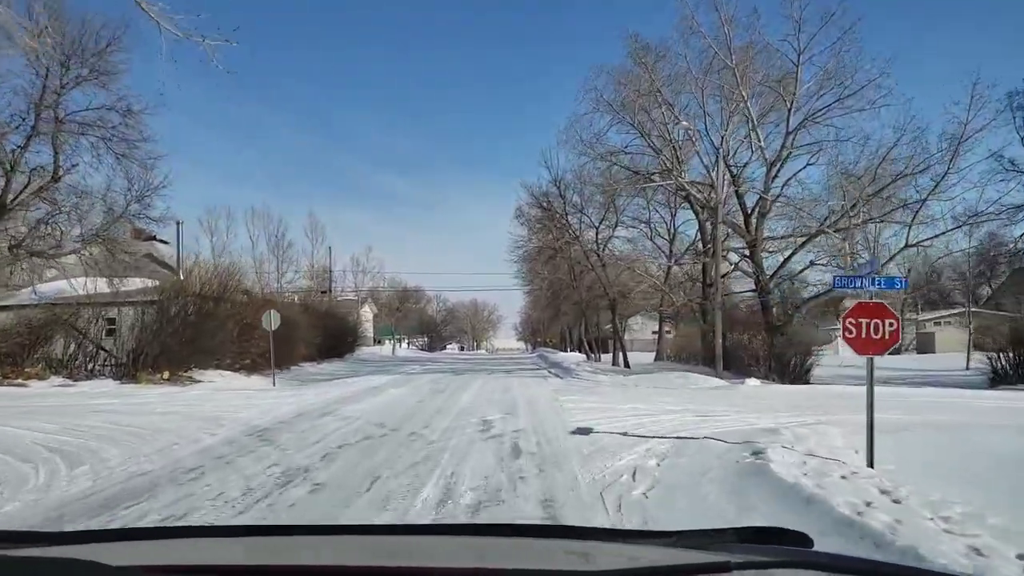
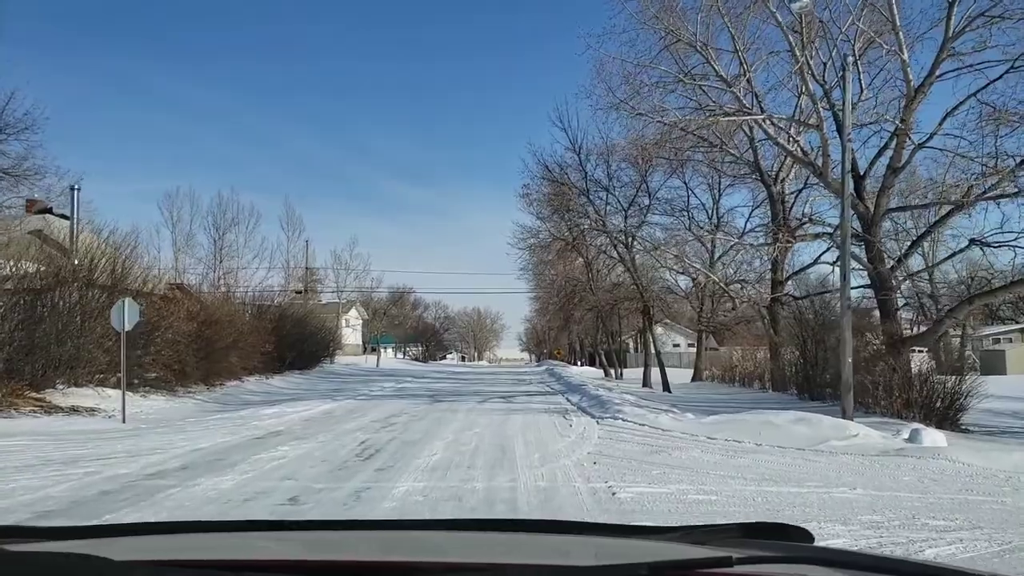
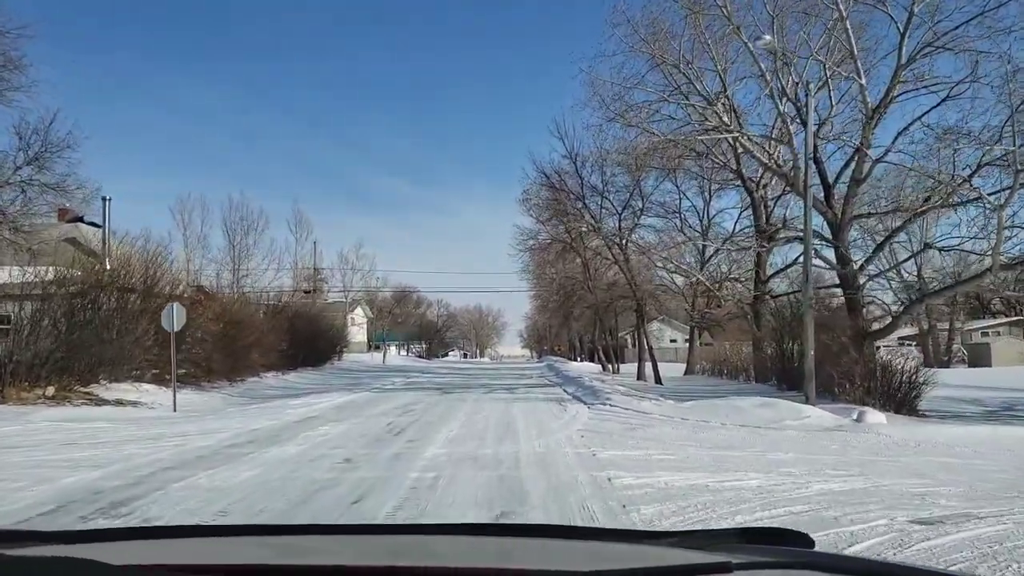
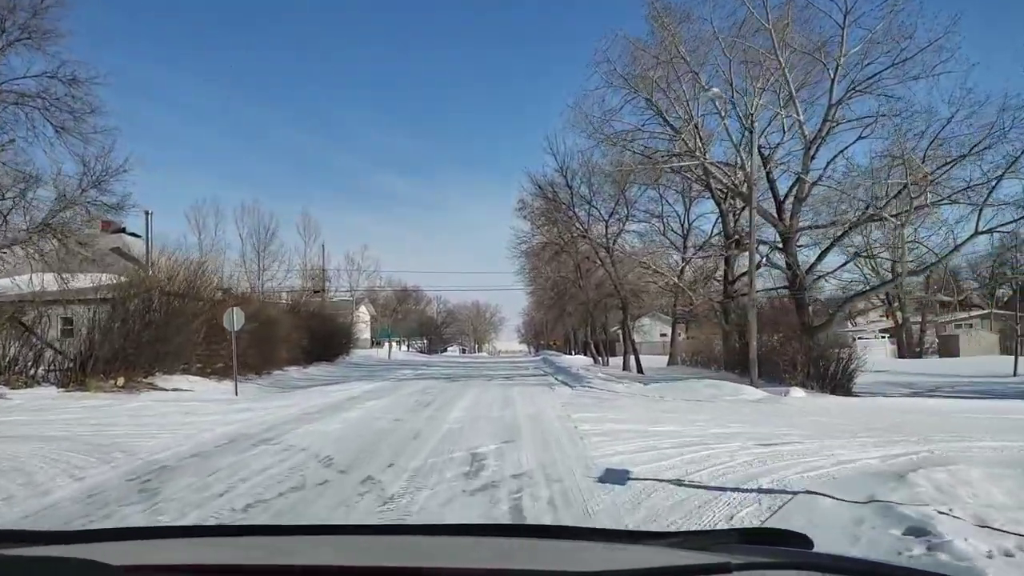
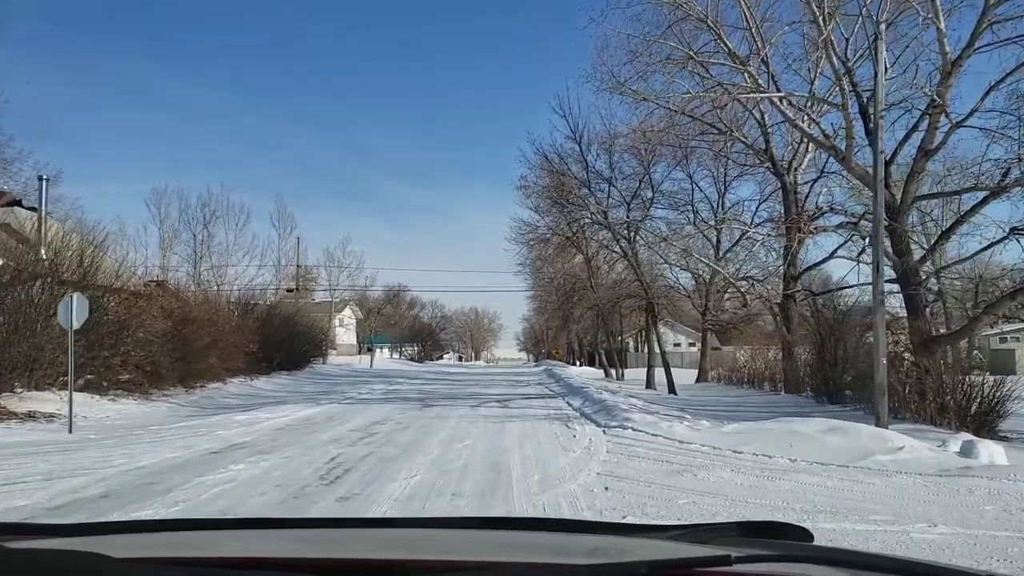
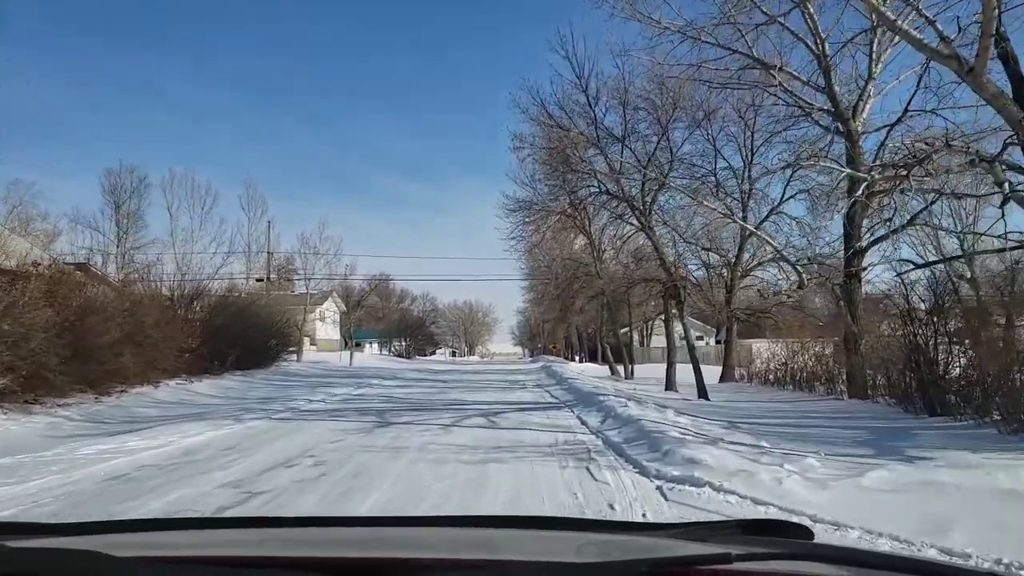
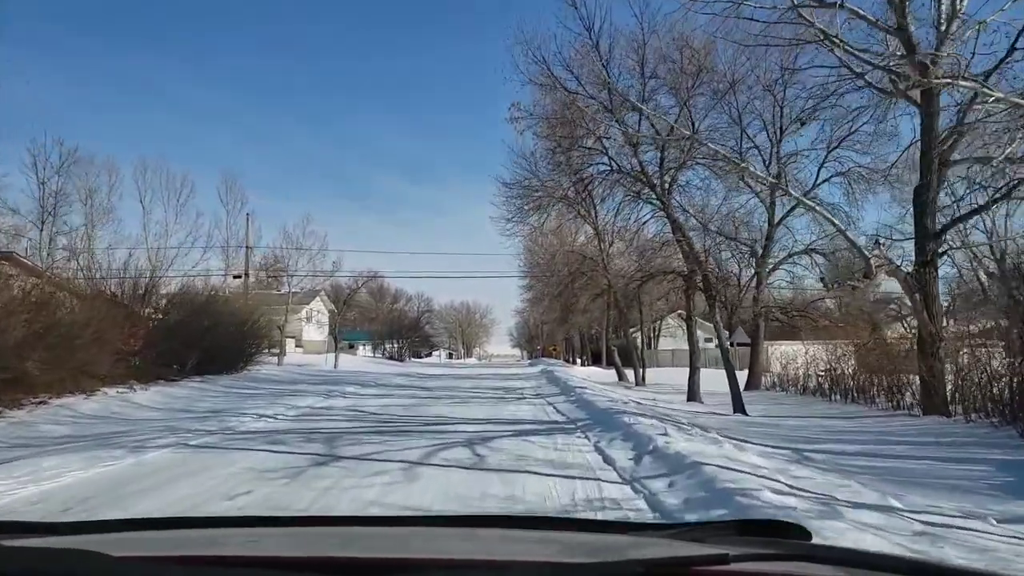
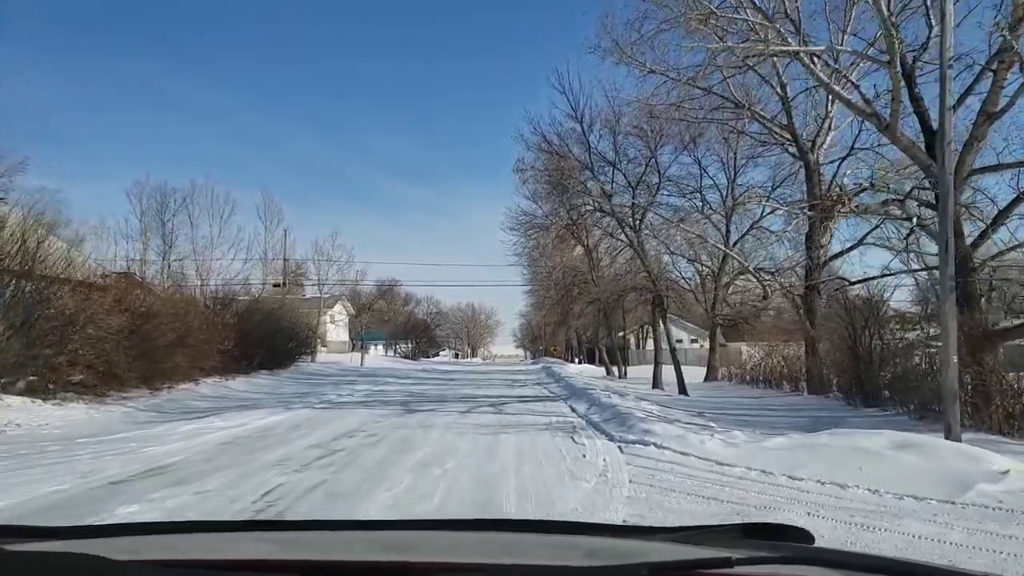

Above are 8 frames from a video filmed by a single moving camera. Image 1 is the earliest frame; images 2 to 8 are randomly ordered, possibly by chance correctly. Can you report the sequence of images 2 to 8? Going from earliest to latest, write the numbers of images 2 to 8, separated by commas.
4, 3, 2, 5, 8, 6, 7
